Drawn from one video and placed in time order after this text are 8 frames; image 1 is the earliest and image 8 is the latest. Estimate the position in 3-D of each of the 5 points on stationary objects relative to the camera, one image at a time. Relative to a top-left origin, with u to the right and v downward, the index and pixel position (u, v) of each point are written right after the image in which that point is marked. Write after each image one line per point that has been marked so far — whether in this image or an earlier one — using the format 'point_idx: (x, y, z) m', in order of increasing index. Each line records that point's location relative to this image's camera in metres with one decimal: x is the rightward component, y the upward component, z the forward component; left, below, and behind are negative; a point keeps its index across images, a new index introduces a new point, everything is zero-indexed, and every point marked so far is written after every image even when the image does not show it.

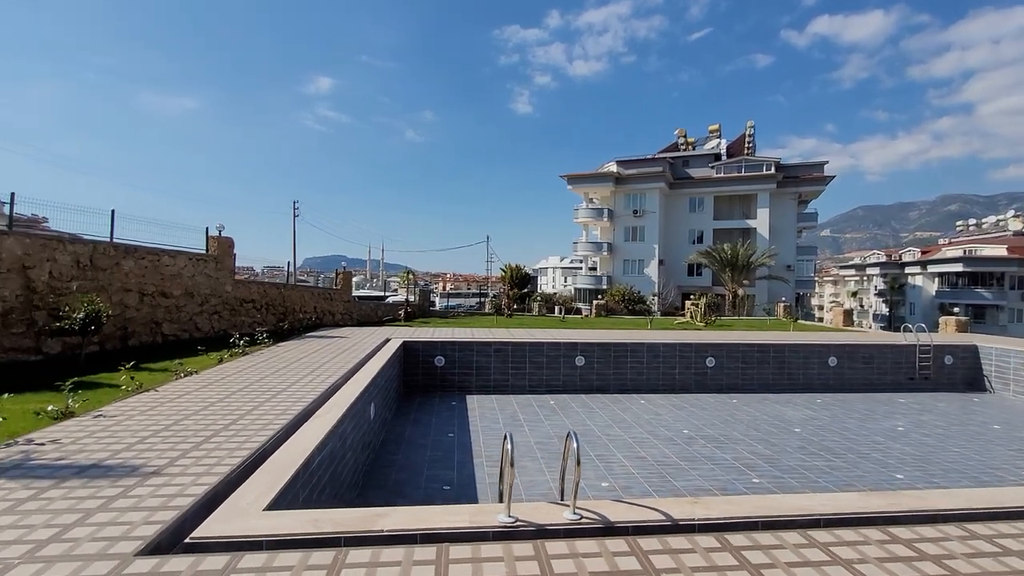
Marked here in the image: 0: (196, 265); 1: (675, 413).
0: (-6.5, +0.5, +9.9) m
1: (+2.9, -2.2, +8.6) m
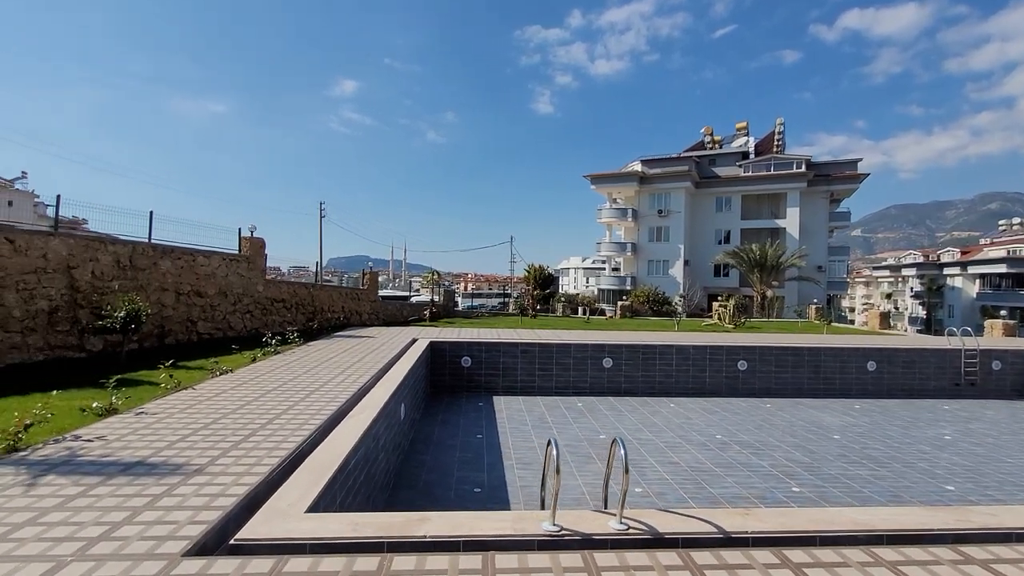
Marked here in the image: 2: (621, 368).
0: (-6.0, +0.5, +10.1) m
1: (+3.4, -2.3, +8.4) m
2: (+2.3, -1.7, +10.0) m
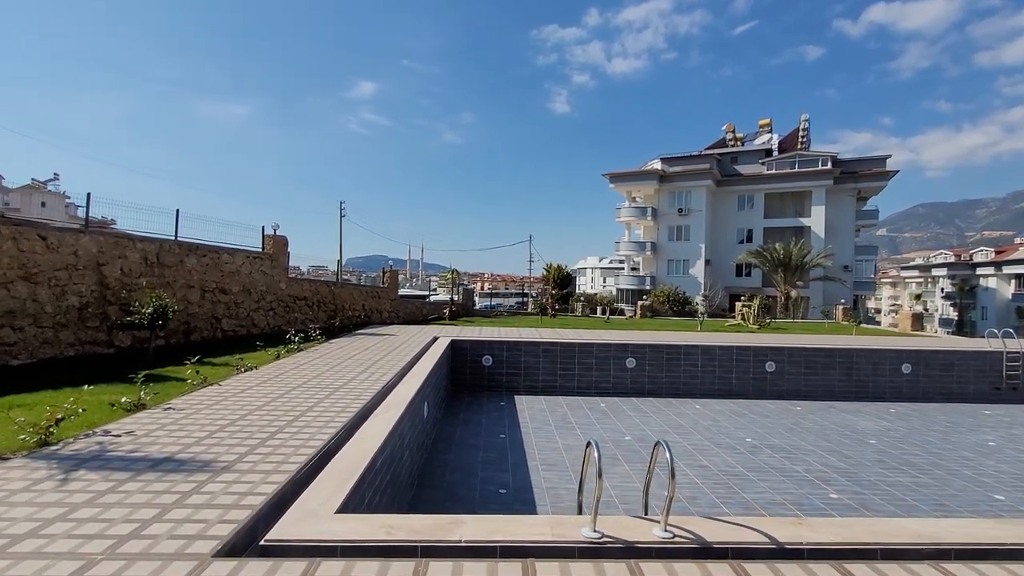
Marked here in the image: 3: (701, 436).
0: (-5.5, +0.5, +10.2) m
1: (+3.8, -2.2, +8.2) m
2: (+2.7, -1.6, +9.8) m
3: (+2.9, -2.3, +7.3) m
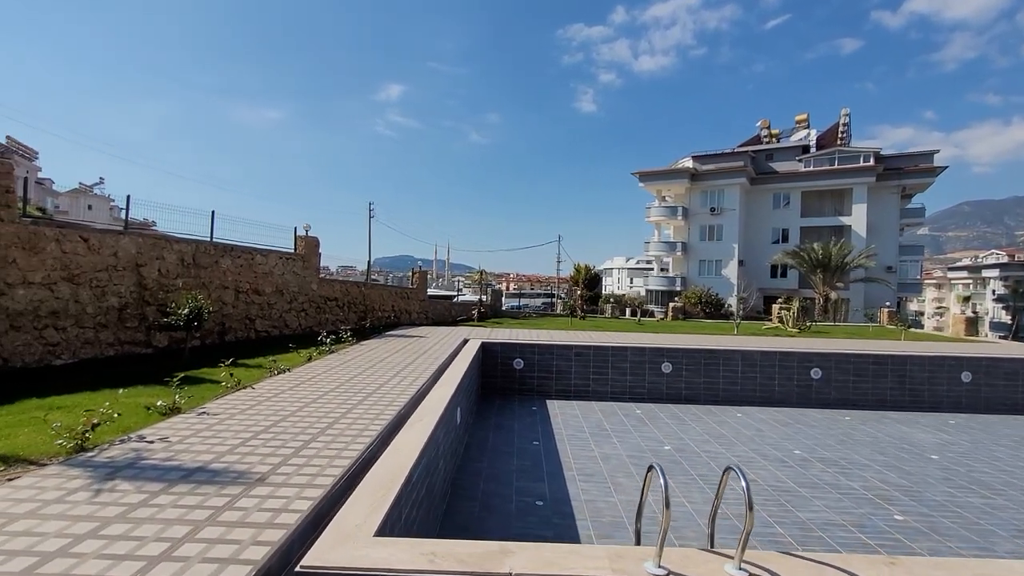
0: (-4.8, +0.5, +10.2) m
1: (+4.3, -2.3, +7.7) m
2: (+3.4, -1.7, +9.4) m
3: (+3.4, -2.3, +6.9) m
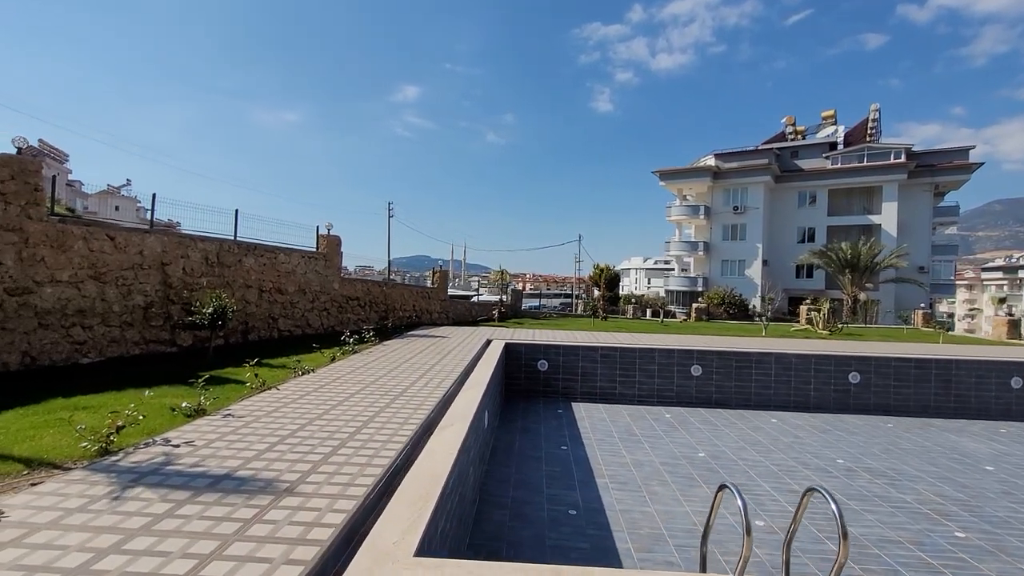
0: (-4.3, +0.5, +10.2) m
1: (+4.7, -2.3, +7.4) m
2: (+3.8, -1.7, +9.1) m
3: (+3.8, -2.3, +6.6) m
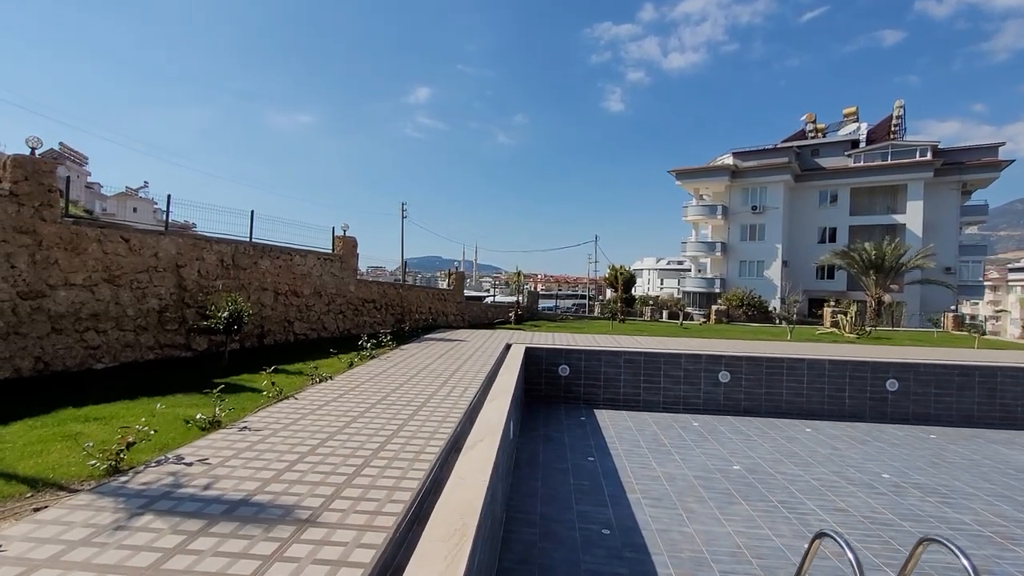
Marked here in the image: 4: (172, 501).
0: (-3.9, +0.5, +10.0) m
1: (+5.1, -2.3, +7.0) m
2: (+4.2, -1.7, +8.8) m
3: (+4.1, -2.3, +6.2) m
4: (-1.8, -1.1, +2.6) m
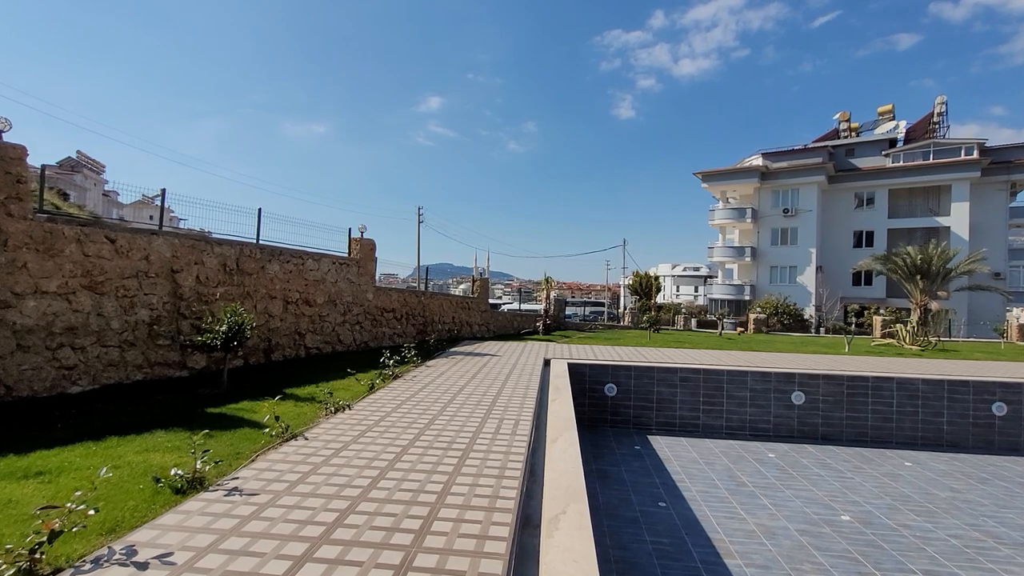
0: (-3.3, +0.4, +9.0) m
1: (+5.7, -2.4, +5.8) m
2: (+4.8, -1.9, +7.6) m
3: (+4.7, -2.4, +5.0) m
4: (-1.3, -1.2, +1.5) m
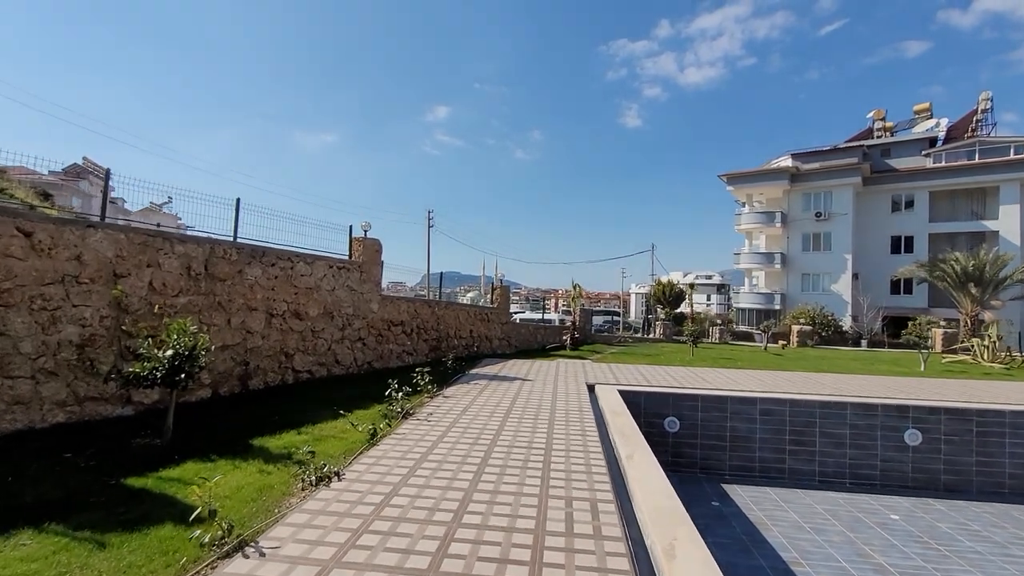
0: (-2.8, +0.2, +7.5) m
1: (+6.1, -2.5, +4.1) m
2: (+5.3, -2.0, +5.9) m
3: (+5.1, -2.5, +3.4) m
4: (-0.9, -1.2, 0.0) m
